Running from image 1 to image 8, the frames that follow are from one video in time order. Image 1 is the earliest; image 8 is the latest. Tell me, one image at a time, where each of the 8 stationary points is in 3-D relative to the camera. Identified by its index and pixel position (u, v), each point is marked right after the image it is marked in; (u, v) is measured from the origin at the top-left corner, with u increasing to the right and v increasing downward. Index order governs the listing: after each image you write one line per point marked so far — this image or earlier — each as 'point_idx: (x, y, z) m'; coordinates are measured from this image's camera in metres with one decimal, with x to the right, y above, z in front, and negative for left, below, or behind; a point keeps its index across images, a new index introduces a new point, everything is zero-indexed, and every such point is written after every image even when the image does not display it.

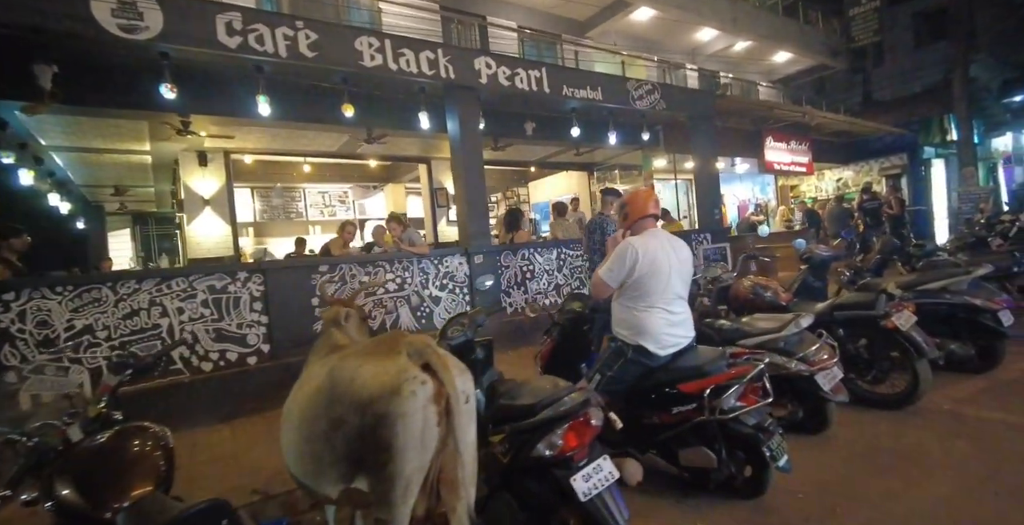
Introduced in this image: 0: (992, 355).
0: (+4.4, -0.9, +4.6) m
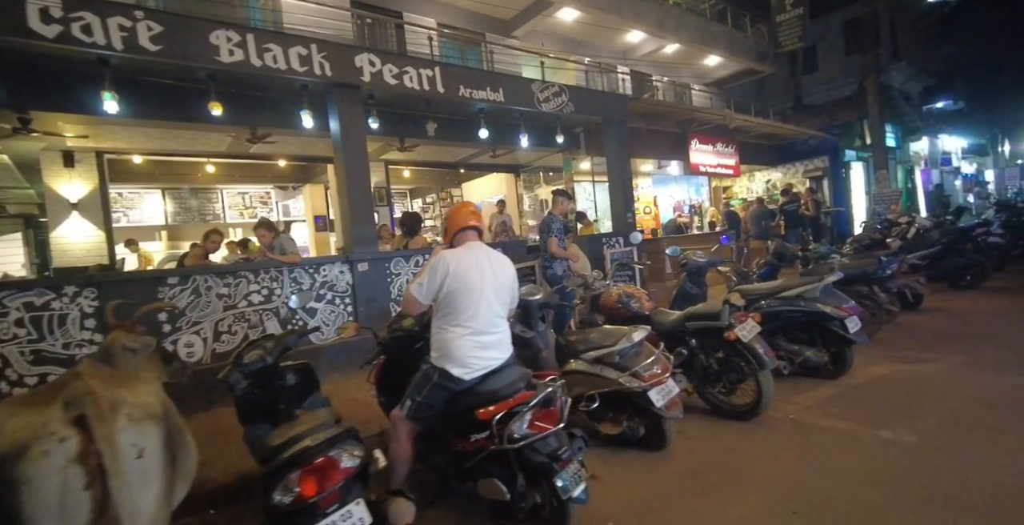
0: (+3.1, -0.9, +4.6) m
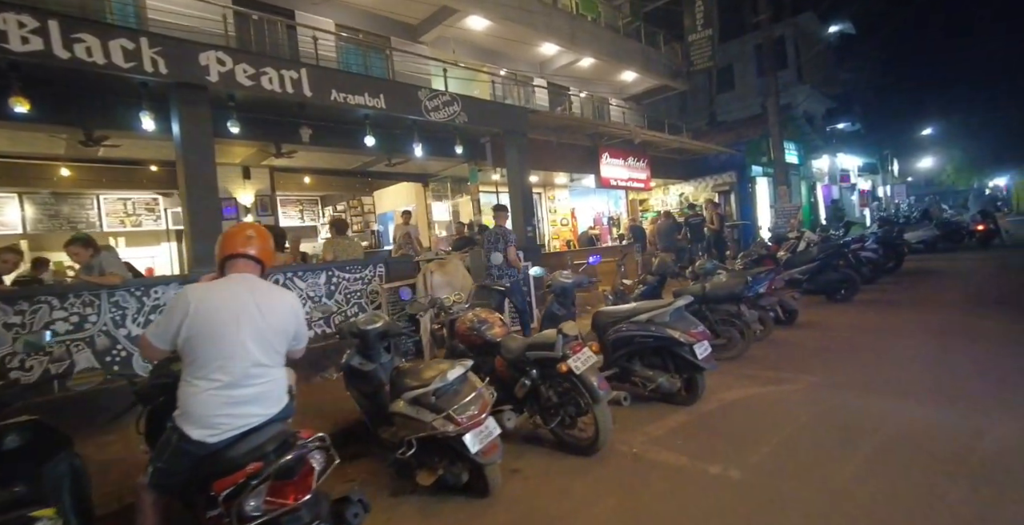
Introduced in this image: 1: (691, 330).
0: (+1.7, -1.1, +4.5) m
1: (+1.6, -0.6, +4.4) m
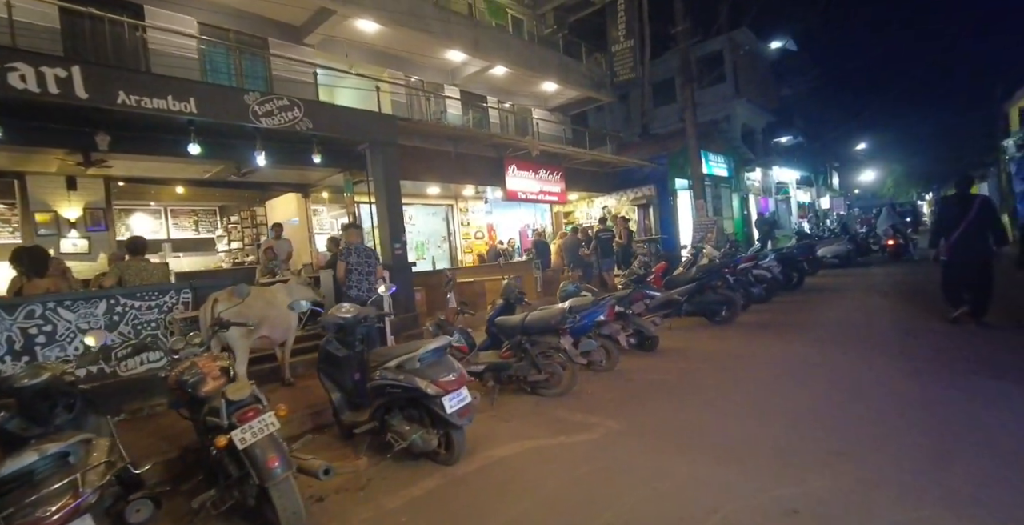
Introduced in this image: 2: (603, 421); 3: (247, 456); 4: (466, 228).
0: (-0.4, -1.4, +3.9) m
1: (-0.5, -0.9, +3.7) m
2: (+0.9, -1.5, +4.7) m
3: (-1.5, -1.1, +2.9) m
4: (-1.5, +1.1, +16.2) m
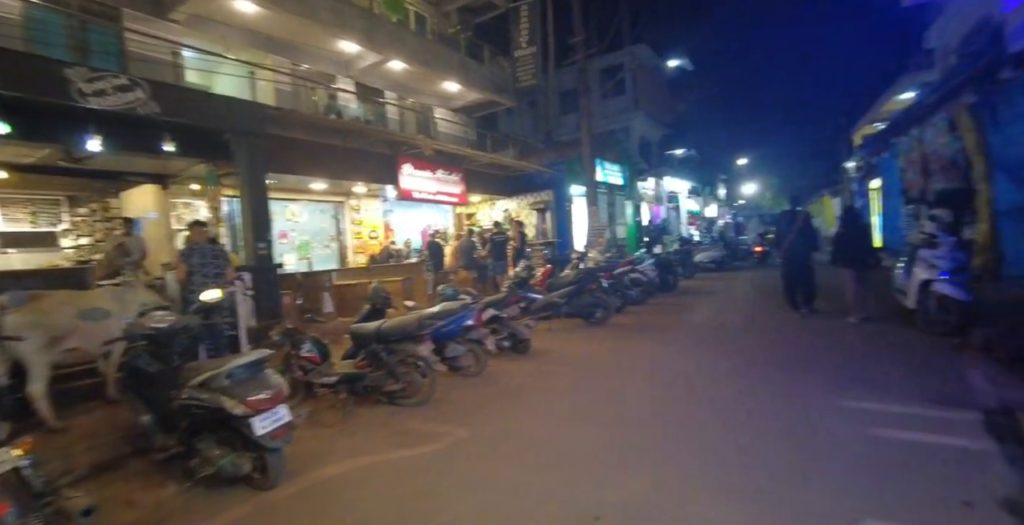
0: (-1.7, -1.4, +3.5) m
1: (-1.7, -0.9, +3.3) m
2: (-0.5, -1.5, +4.6) m
3: (-2.6, -1.1, +2.4) m
4: (-4.8, +1.1, +15.5) m
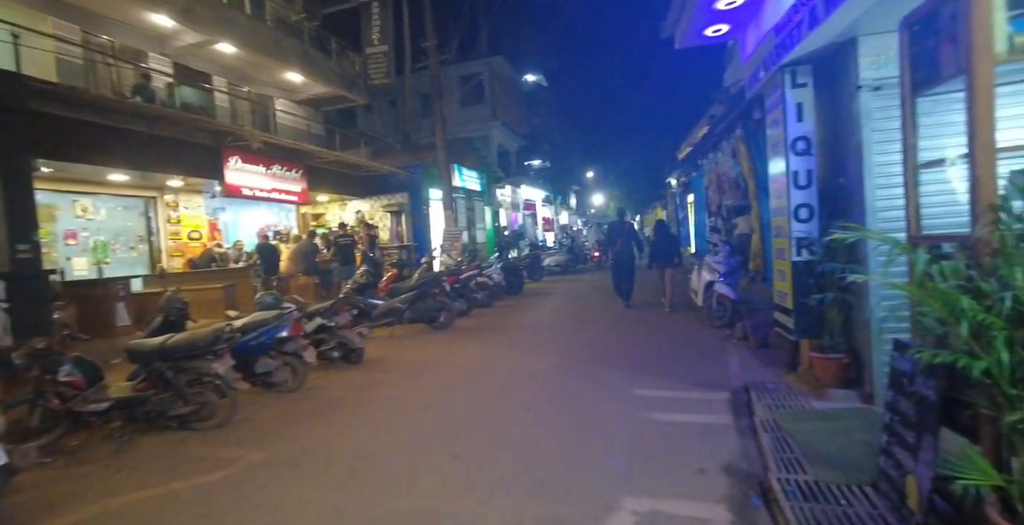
0: (-3.0, -1.5, +2.9) m
1: (-3.0, -0.9, +2.7) m
2: (-2.2, -1.6, +4.2) m
3: (-3.6, -1.2, +1.6) m
4: (-9.3, +1.0, +13.7) m
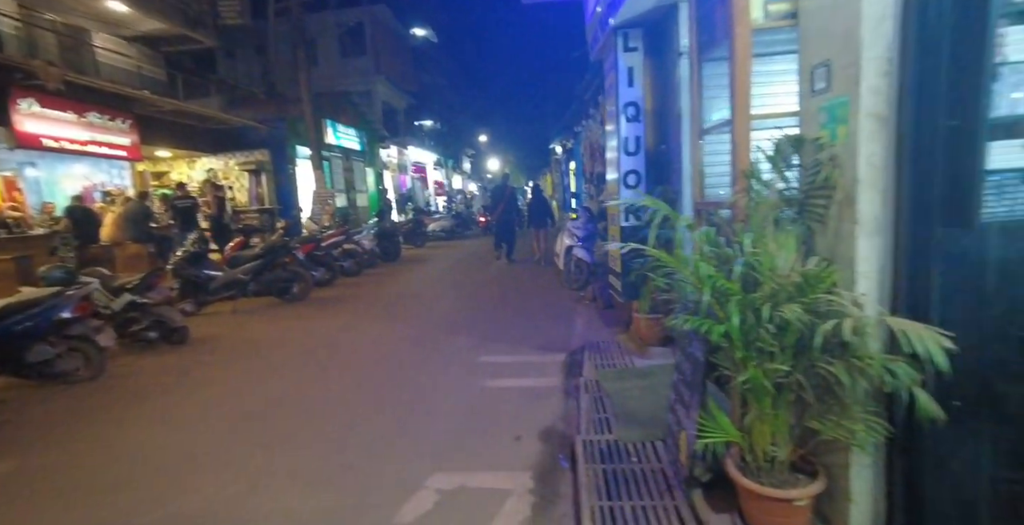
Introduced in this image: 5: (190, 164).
0: (-4.1, -1.4, +2.0) m
1: (-4.0, -0.8, +1.8) m
2: (-3.5, -1.4, +3.5) m
3: (-4.3, -1.2, +0.6) m
4: (-12.4, +1.7, +11.0) m
5: (-11.0, +3.3, +17.0) m
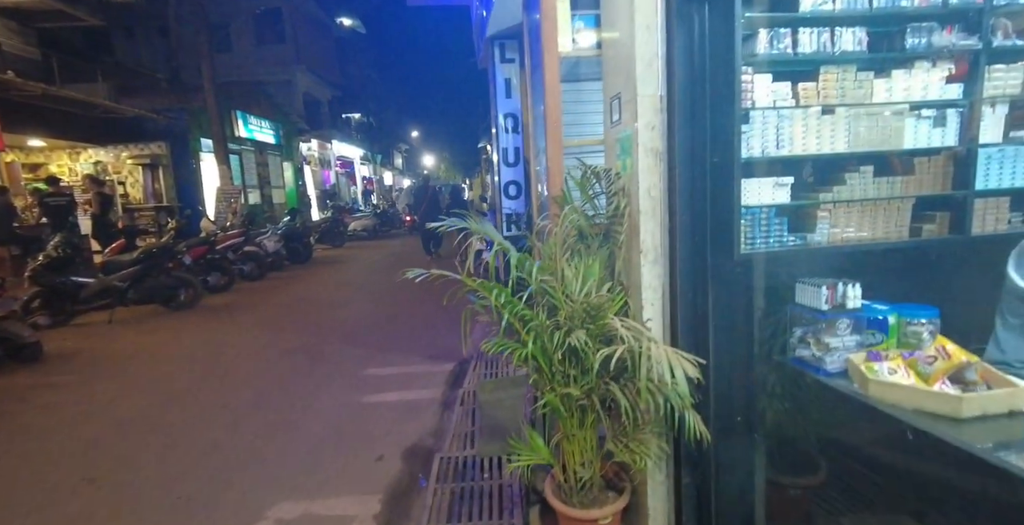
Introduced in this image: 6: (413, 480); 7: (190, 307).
0: (-4.7, -1.5, +1.4) m
1: (-4.7, -1.0, +1.1) m
2: (-4.4, -1.5, +2.9) m
3: (-4.8, -1.3, -0.1) m
4: (-14.3, +1.6, +9.1) m
5: (-13.7, +3.2, +15.2) m
6: (-0.6, -1.3, +2.9) m
7: (-5.4, -0.8, +8.4) m
